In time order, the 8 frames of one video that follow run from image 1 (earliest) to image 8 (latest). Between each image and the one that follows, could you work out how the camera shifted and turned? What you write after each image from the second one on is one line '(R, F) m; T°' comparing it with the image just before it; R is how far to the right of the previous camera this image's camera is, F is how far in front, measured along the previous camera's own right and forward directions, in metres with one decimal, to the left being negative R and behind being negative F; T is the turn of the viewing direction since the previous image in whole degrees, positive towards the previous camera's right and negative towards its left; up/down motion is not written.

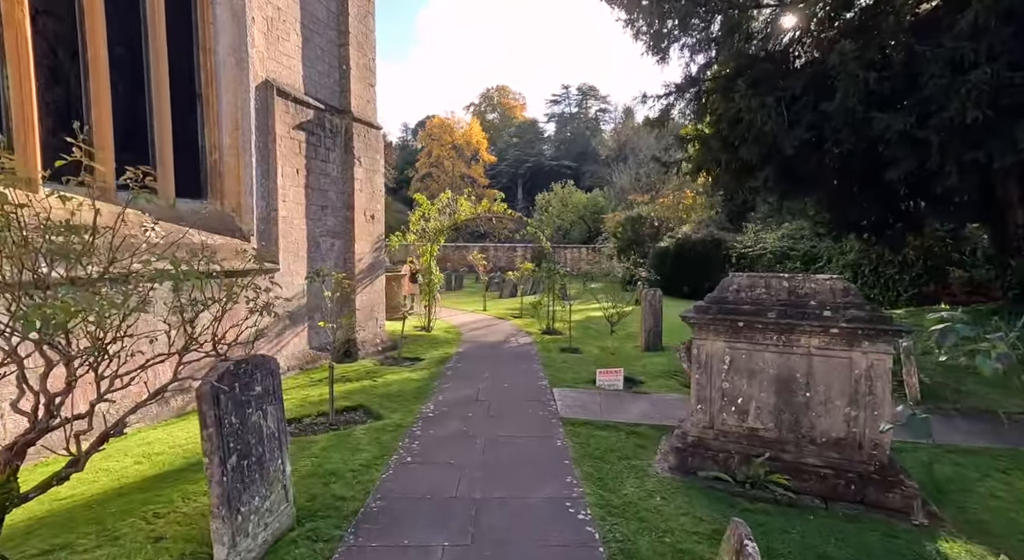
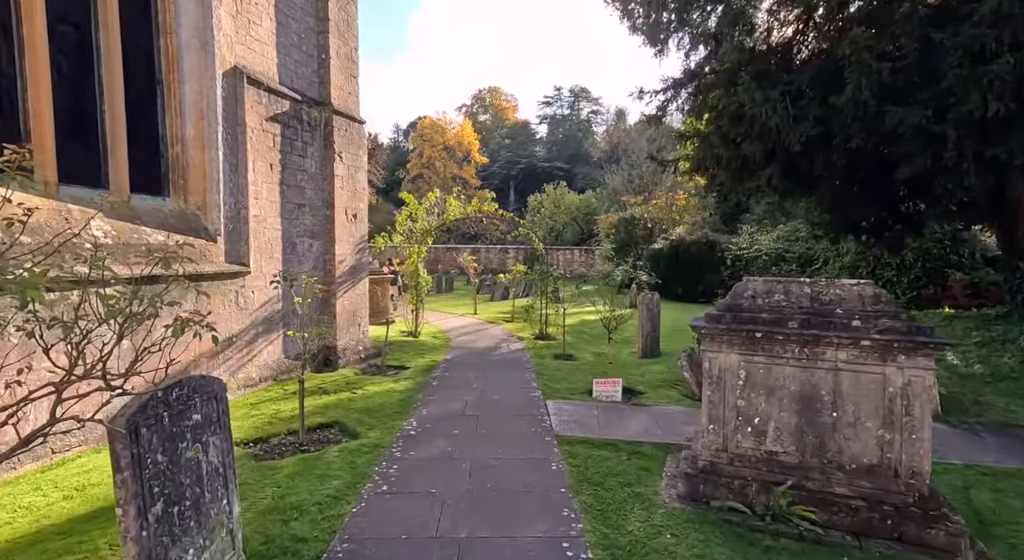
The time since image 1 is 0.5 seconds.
(0.0, +0.4) m; +1°
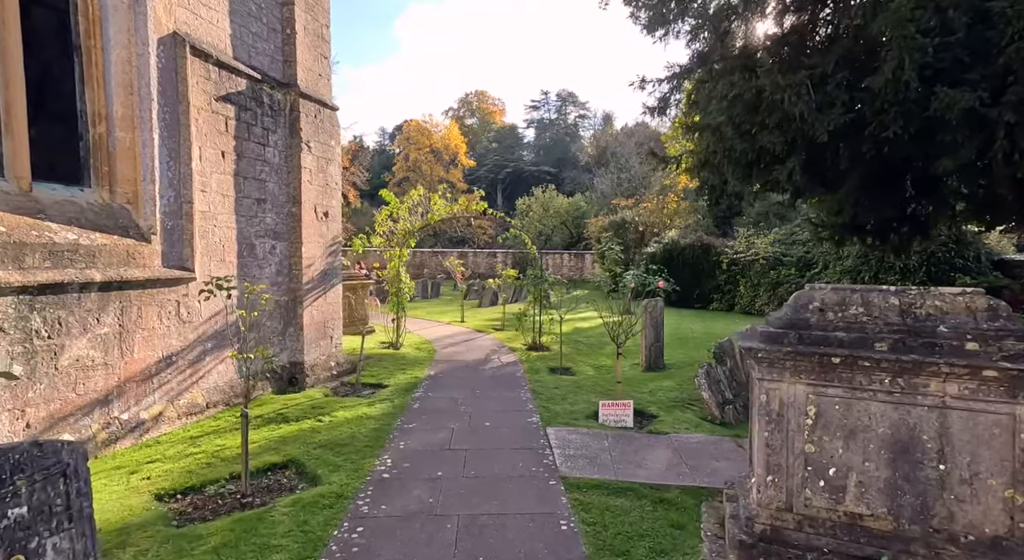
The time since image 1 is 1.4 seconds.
(-0.1, +0.8) m; +1°
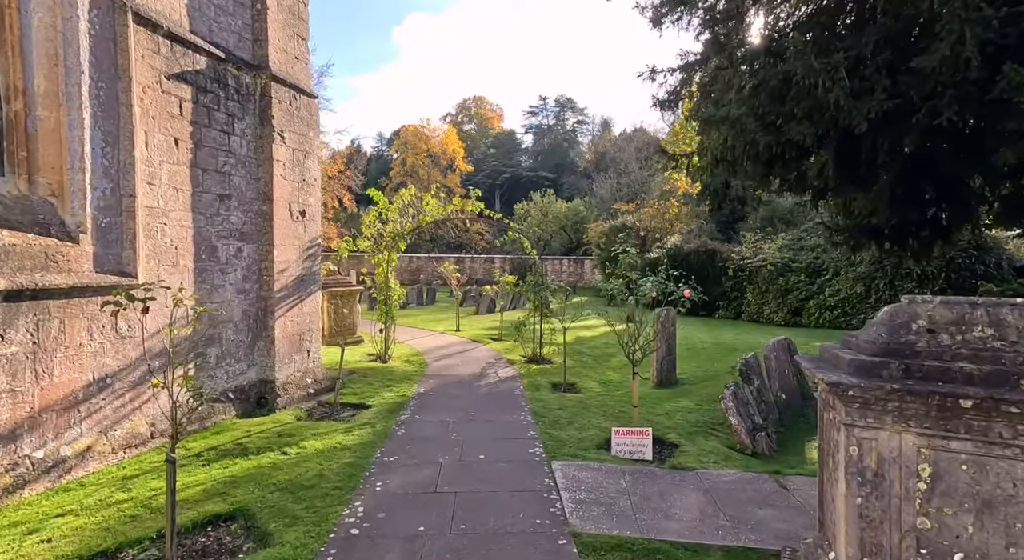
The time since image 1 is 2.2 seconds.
(0.0, +0.7) m; 0°
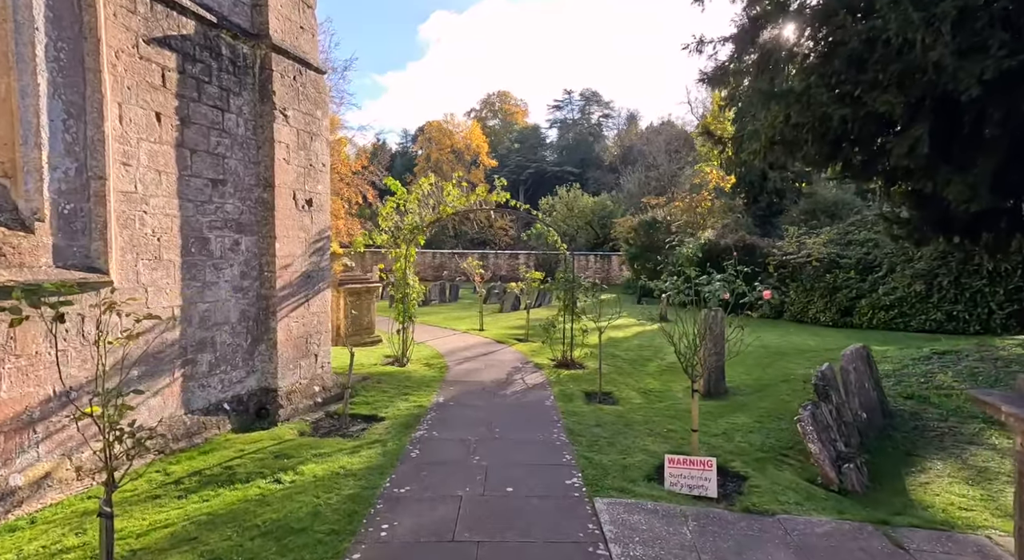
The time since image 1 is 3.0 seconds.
(-0.1, +0.7) m; -2°
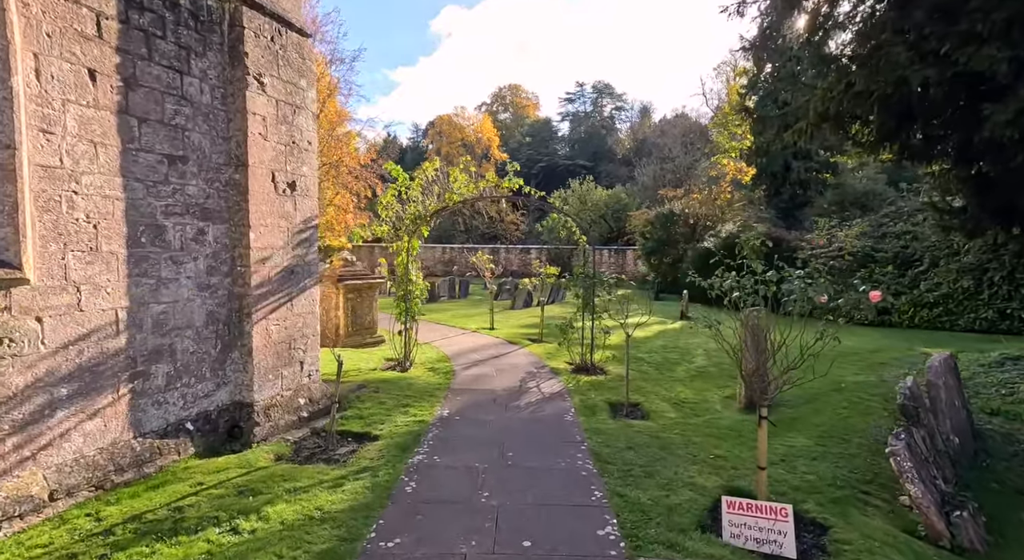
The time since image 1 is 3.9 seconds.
(0.0, +0.8) m; -1°
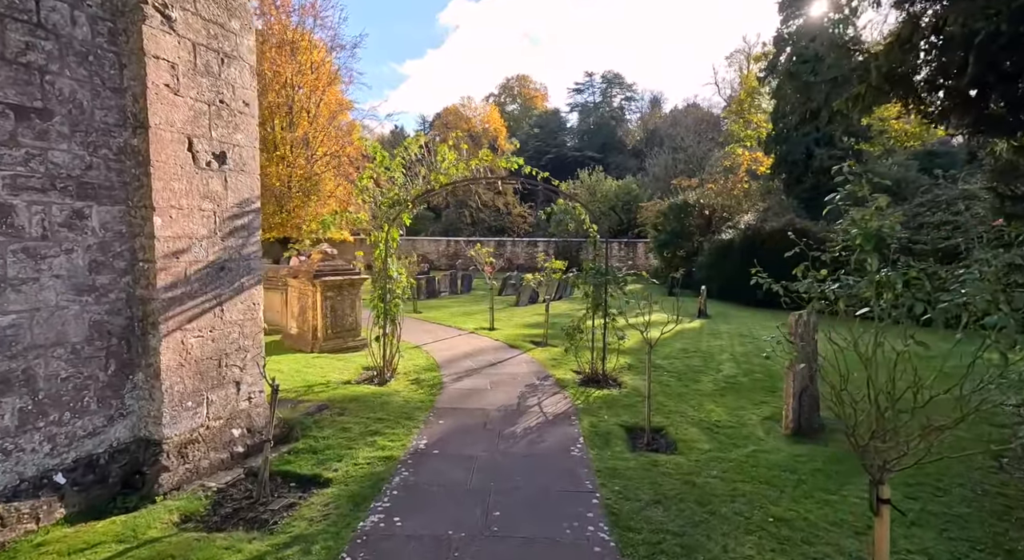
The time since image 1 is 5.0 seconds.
(+0.1, +1.0) m; -1°
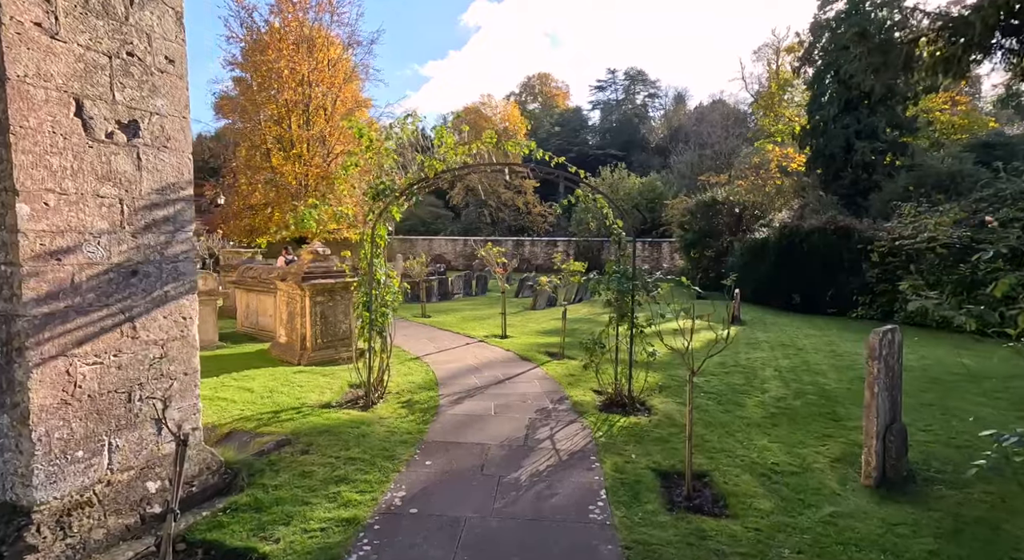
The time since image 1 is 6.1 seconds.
(+0.1, +0.9) m; -2°
